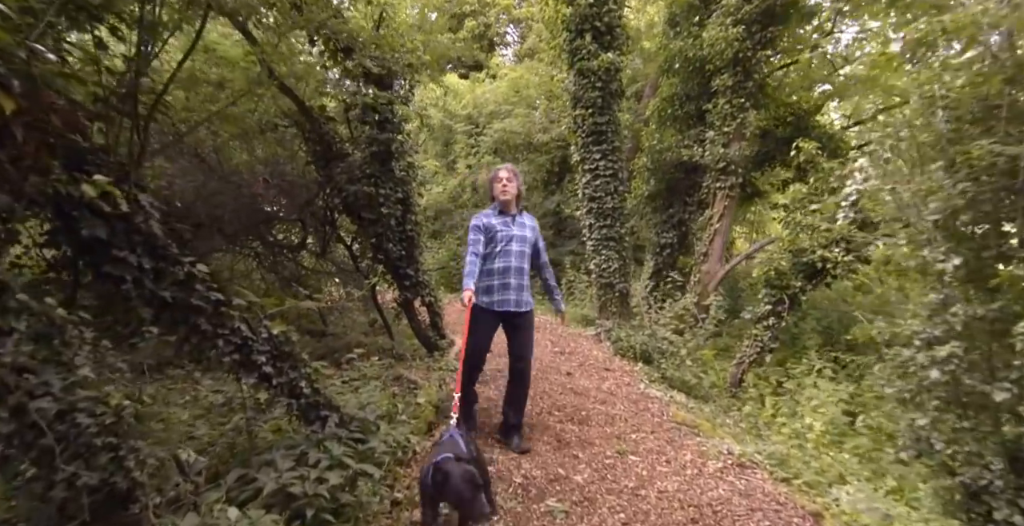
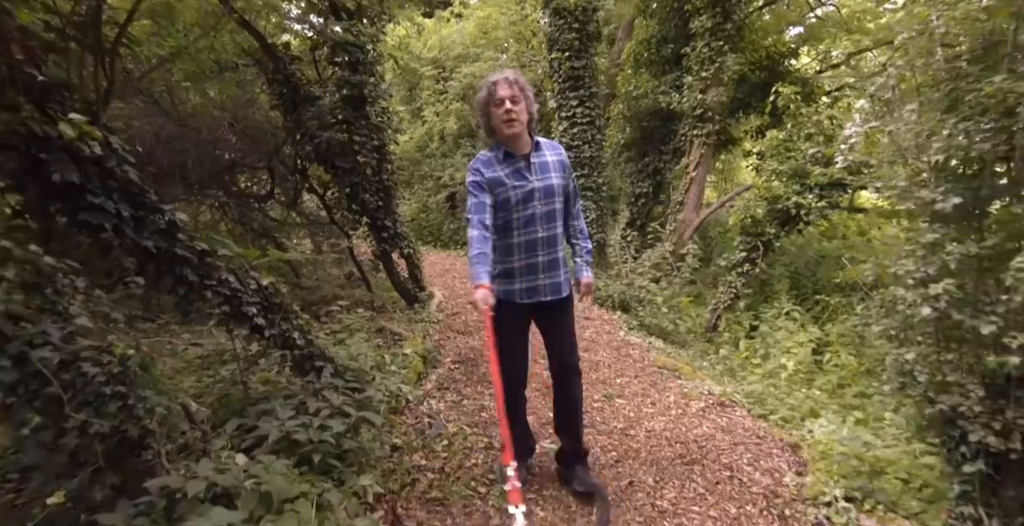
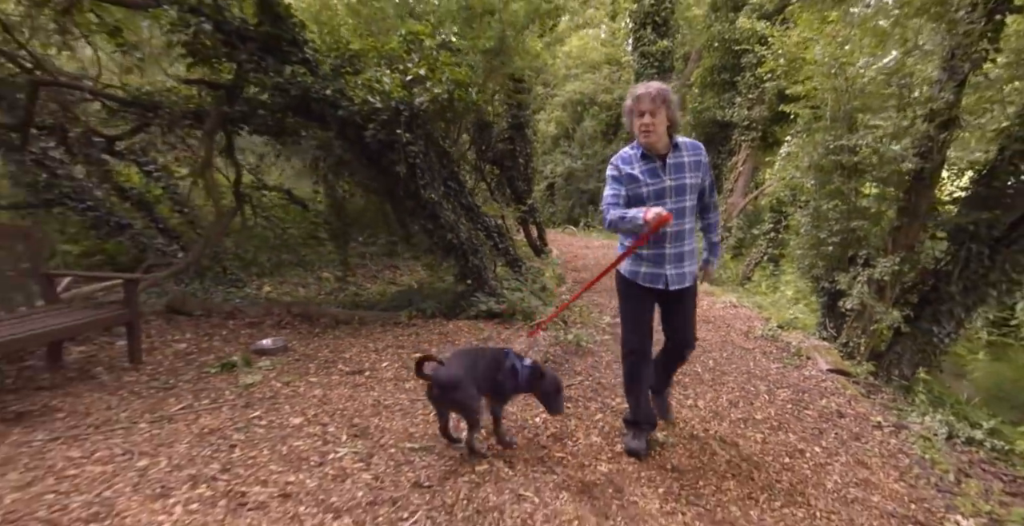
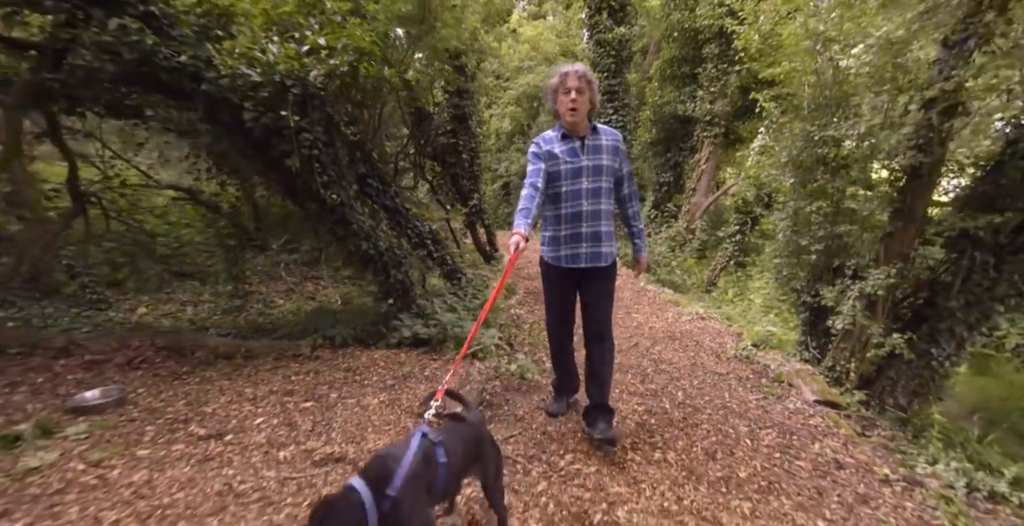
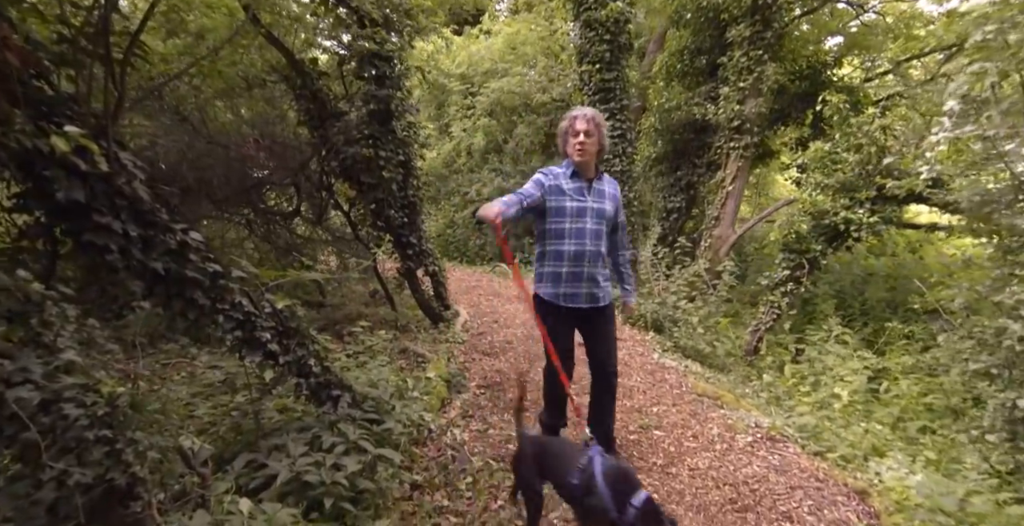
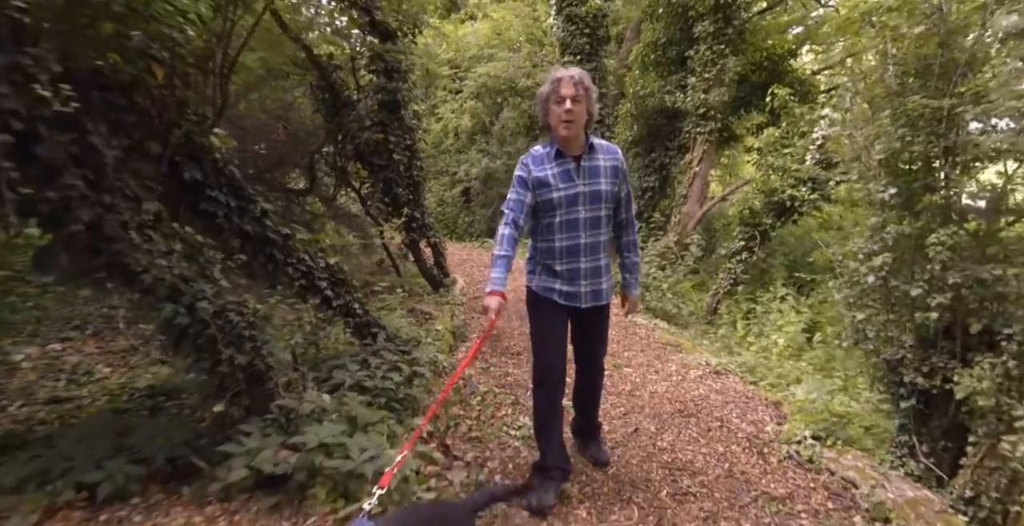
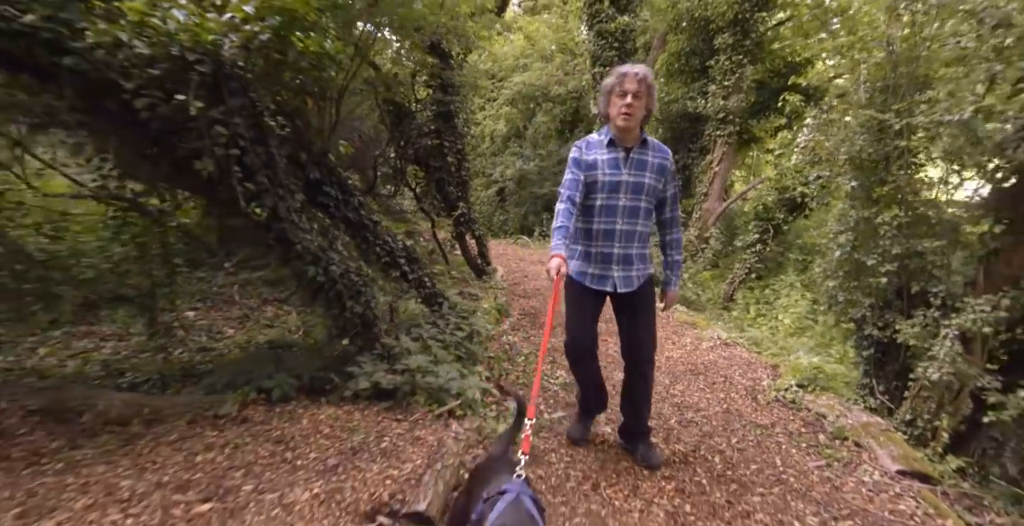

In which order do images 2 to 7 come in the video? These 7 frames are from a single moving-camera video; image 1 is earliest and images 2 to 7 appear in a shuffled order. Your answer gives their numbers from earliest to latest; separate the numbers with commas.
5, 2, 6, 7, 4, 3
